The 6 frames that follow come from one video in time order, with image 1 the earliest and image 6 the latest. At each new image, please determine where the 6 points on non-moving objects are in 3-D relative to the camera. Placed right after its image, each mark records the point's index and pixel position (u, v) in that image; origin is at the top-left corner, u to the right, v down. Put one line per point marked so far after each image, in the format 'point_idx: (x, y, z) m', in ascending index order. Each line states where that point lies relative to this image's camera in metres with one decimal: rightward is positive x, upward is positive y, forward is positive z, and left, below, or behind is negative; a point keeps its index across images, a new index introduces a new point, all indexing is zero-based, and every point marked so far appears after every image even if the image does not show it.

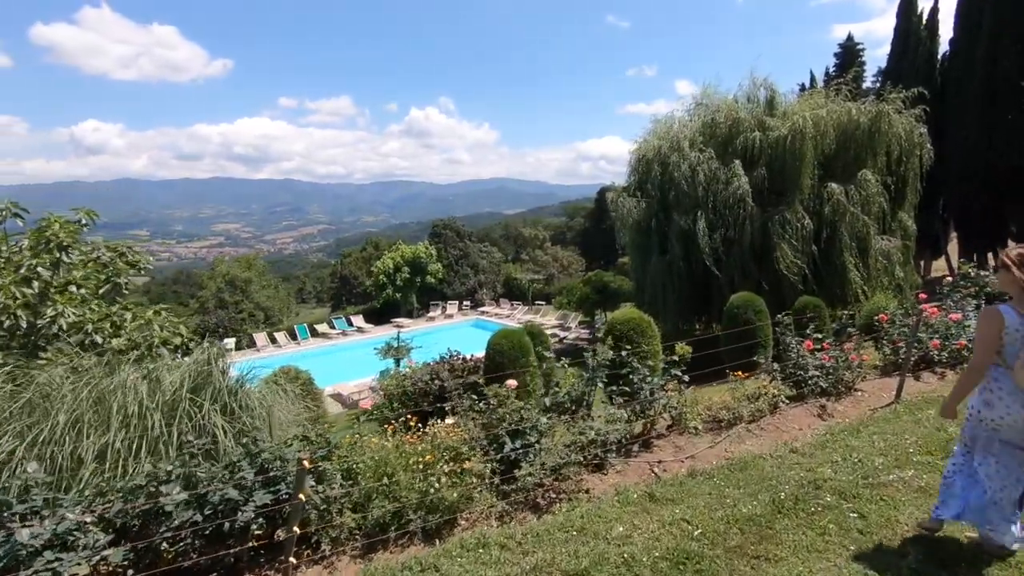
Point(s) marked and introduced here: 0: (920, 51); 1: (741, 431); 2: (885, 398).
0: (+9.5, +5.5, +12.8) m
1: (+1.6, -1.0, +3.9) m
2: (+3.1, -0.9, +4.5) m
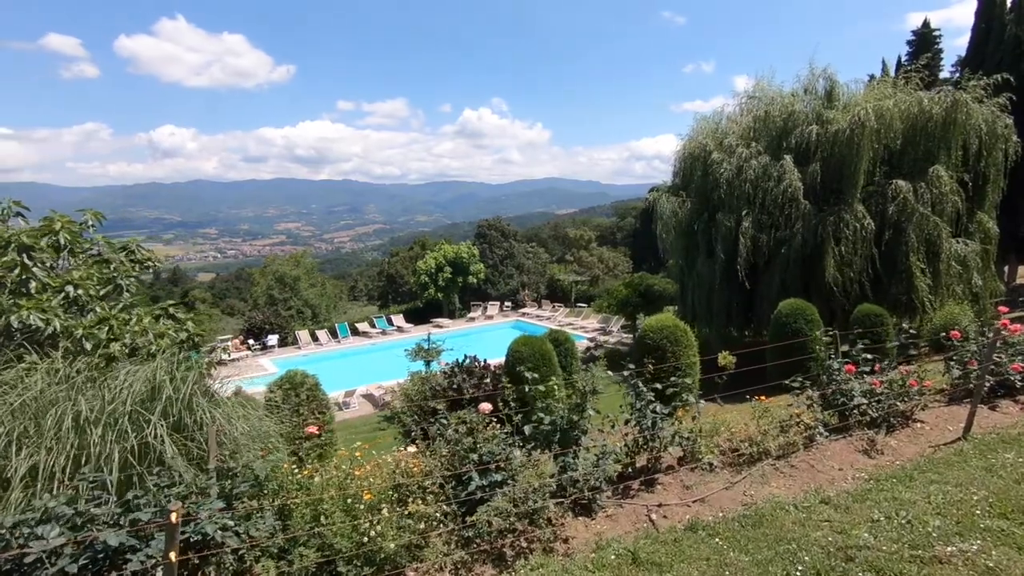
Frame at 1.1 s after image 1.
0: (+10.2, +5.3, +11.4) m
1: (+1.5, -1.1, +3.3) m
2: (+3.0, -1.0, +3.8) m
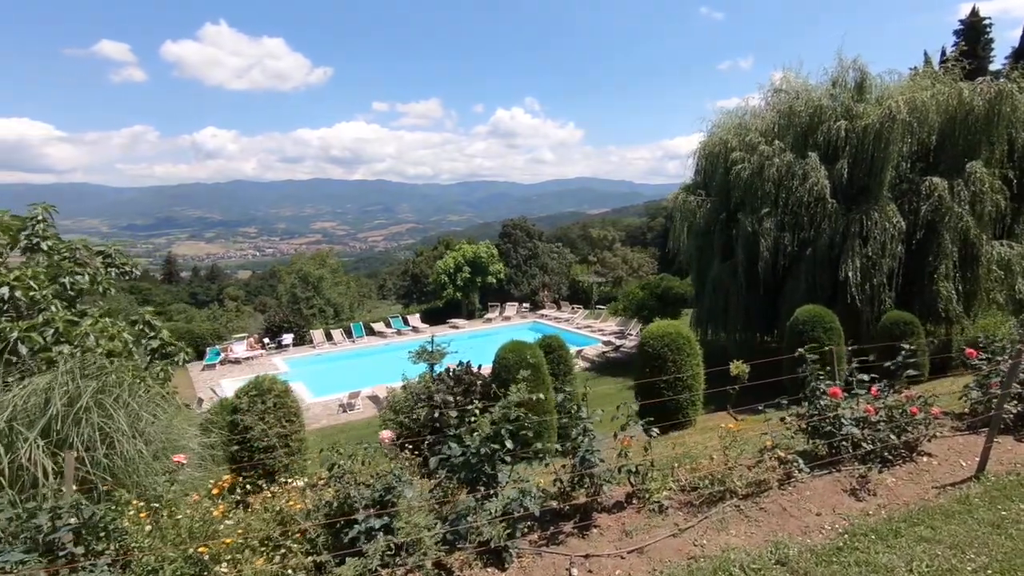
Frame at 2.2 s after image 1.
0: (+10.3, +5.1, +10.5) m
1: (+1.1, -1.1, +2.8) m
2: (+2.7, -1.1, +3.3) m
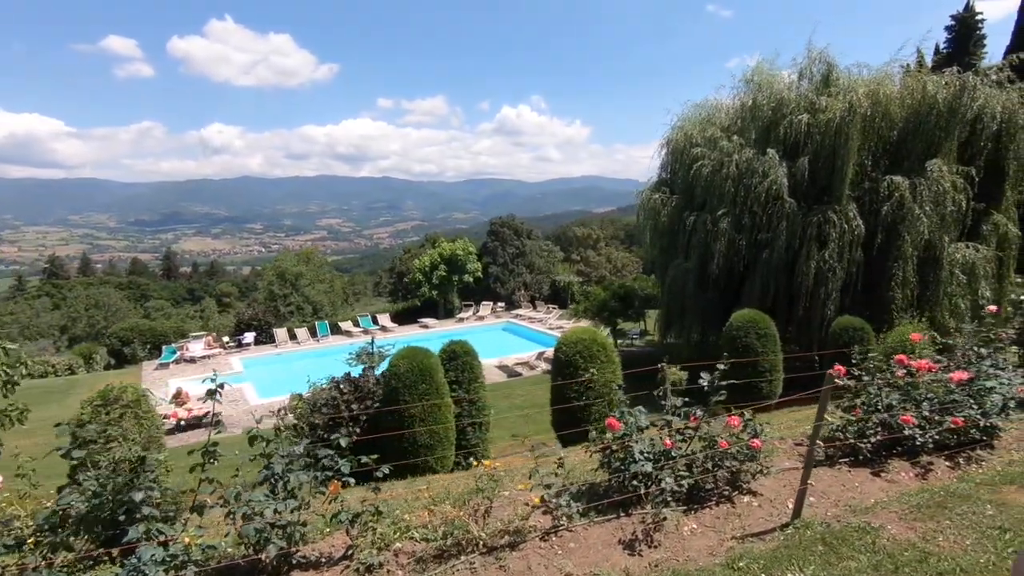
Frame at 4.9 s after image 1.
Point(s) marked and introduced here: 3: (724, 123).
0: (+9.1, +5.1, +9.9) m
1: (-0.2, -1.2, +2.3) m
2: (+1.3, -1.1, +2.8) m
3: (+4.0, +3.1, +10.2) m
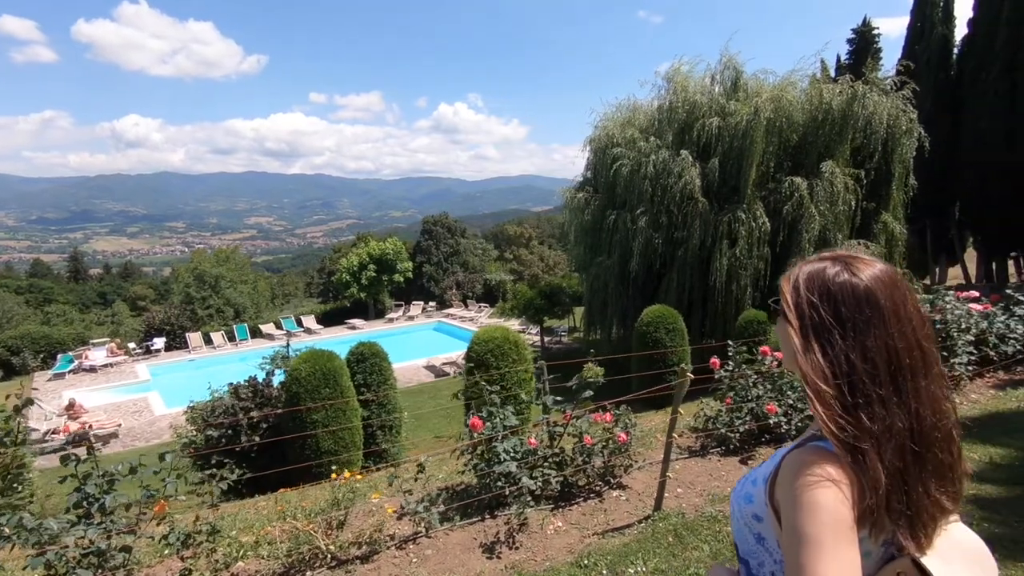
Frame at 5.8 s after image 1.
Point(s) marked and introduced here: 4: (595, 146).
0: (+7.5, +5.2, +10.7) m
1: (-0.8, -1.2, +2.2) m
2: (+0.7, -1.1, +2.8) m
3: (+2.4, +3.1, +10.5) m
4: (+1.6, +2.8, +10.8) m
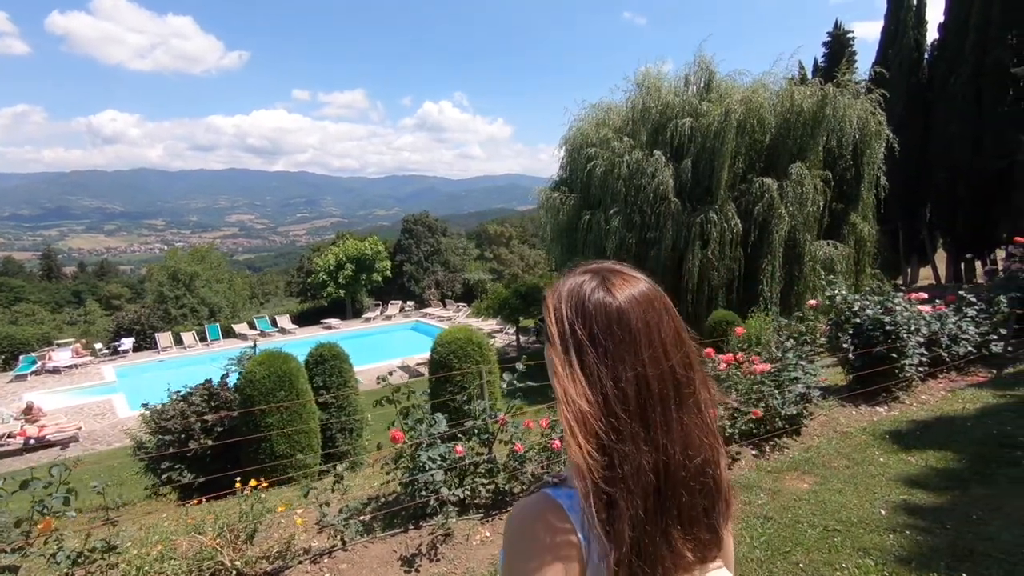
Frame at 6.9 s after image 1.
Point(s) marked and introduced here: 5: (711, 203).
0: (+7.0, +5.2, +10.8) m
1: (-1.2, -1.2, +2.1) m
2: (+0.3, -1.1, +2.7) m
3: (+1.9, +3.1, +10.5) m
4: (+1.0, +2.8, +10.8) m
5: (+3.2, +1.4, +9.2) m
